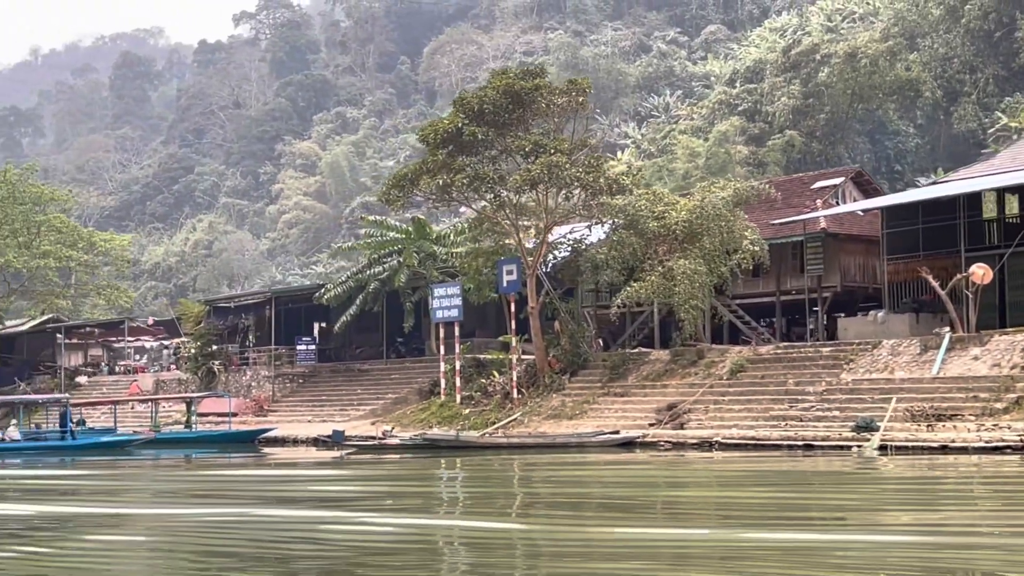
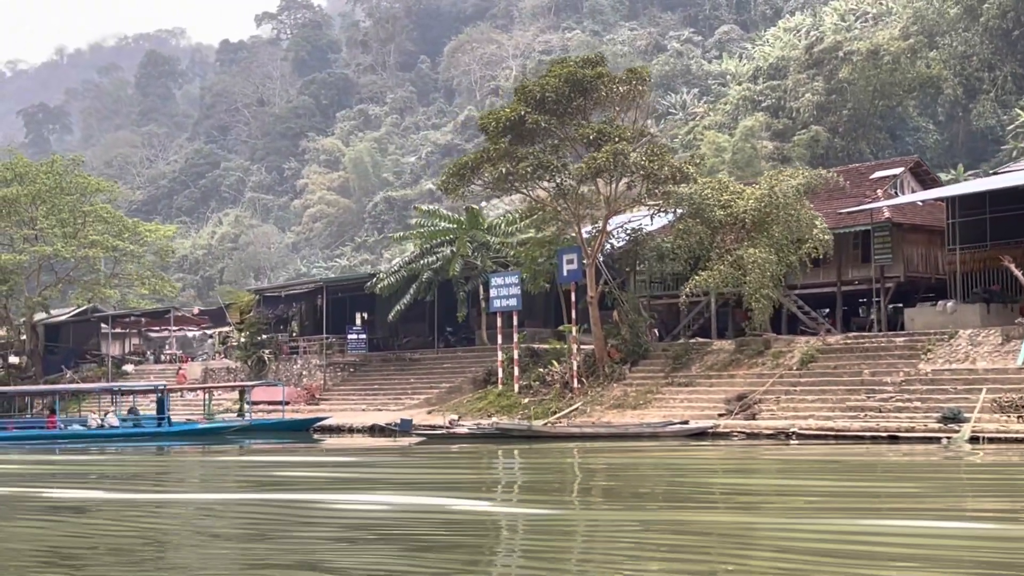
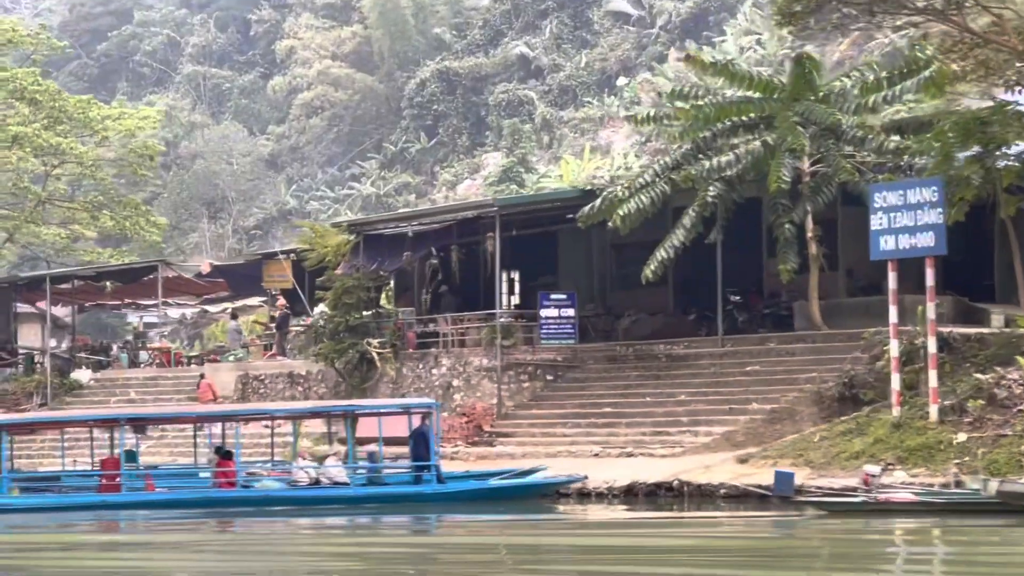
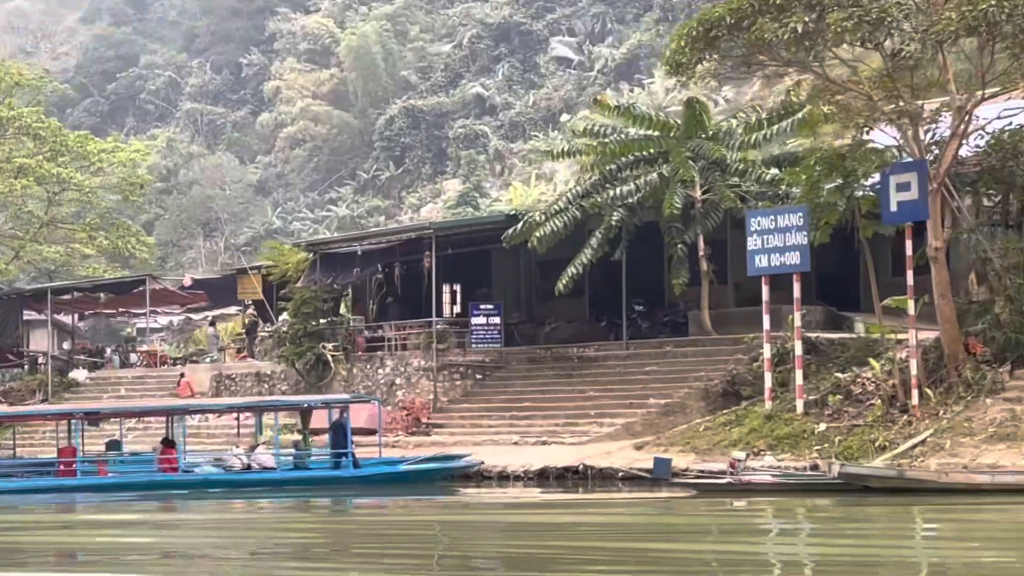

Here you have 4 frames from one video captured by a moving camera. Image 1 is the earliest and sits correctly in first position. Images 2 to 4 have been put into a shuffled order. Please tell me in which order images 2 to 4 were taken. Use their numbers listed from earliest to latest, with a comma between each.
2, 4, 3
